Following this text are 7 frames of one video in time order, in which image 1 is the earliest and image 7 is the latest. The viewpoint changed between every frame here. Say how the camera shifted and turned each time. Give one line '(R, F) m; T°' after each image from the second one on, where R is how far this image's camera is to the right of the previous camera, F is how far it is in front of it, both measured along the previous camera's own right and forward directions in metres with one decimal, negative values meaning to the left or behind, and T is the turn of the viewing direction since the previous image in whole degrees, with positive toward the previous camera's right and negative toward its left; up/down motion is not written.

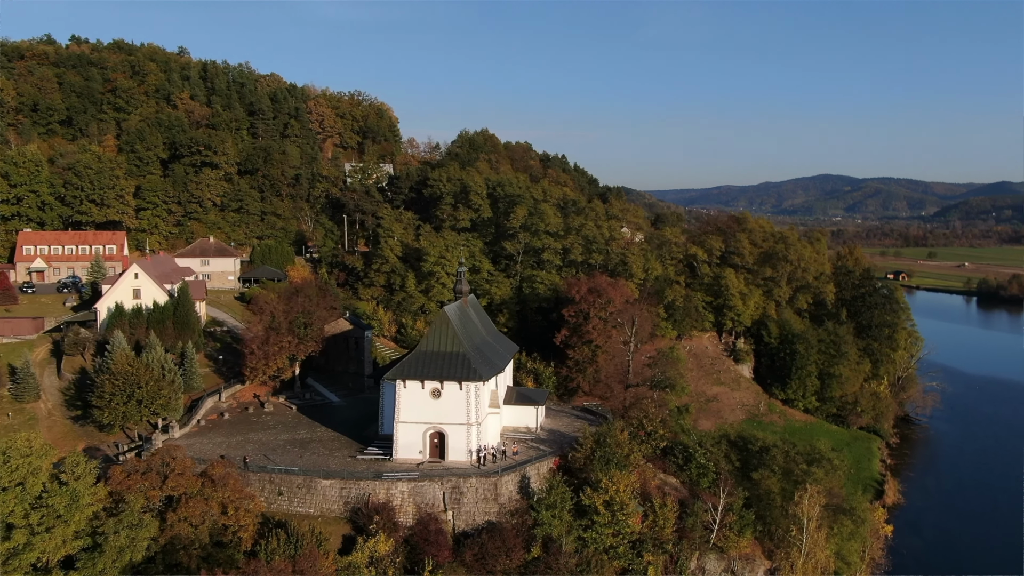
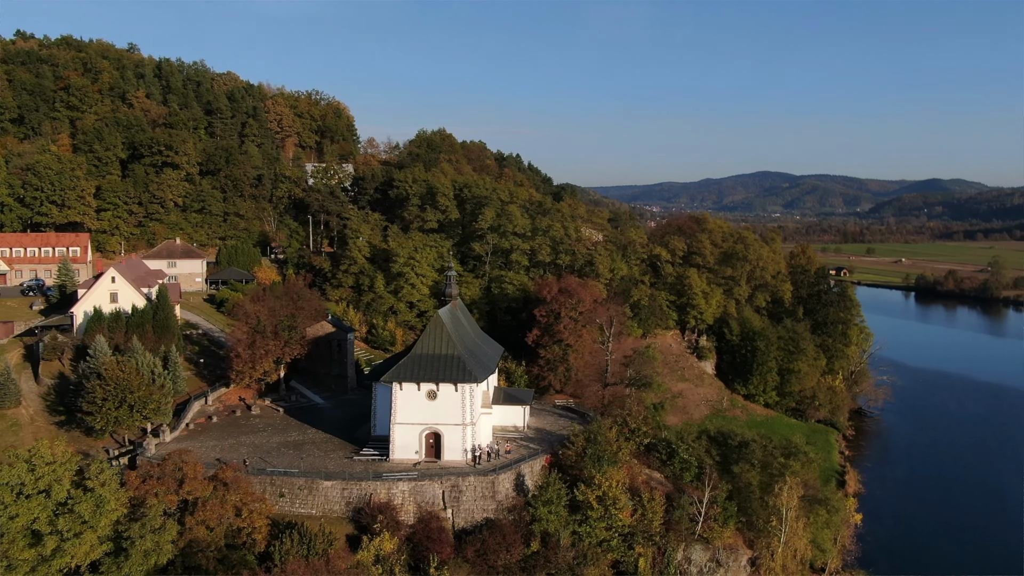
(-1.0, -0.4) m; +3°
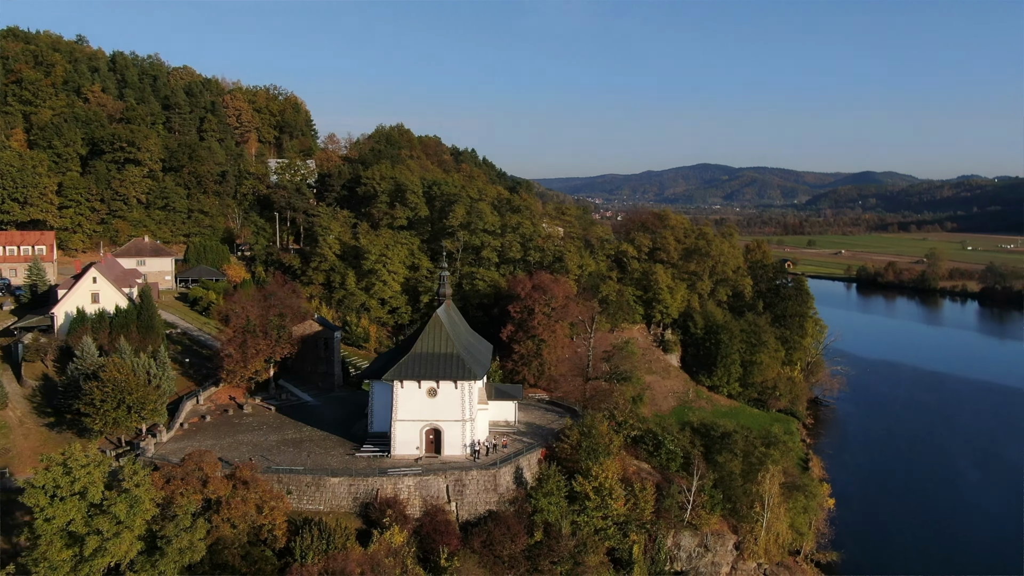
(-1.1, -0.5) m; +3°
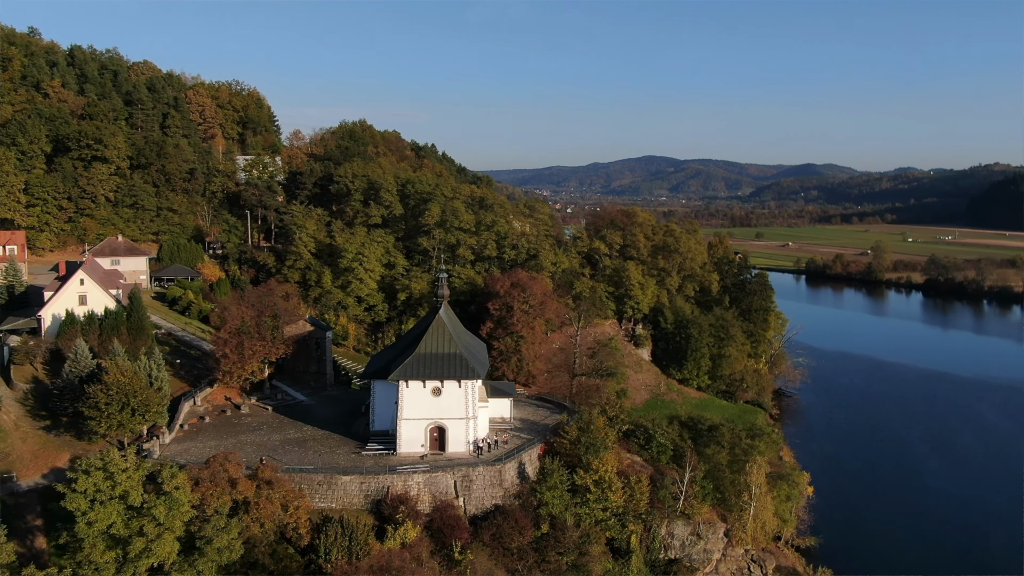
(-1.1, -0.5) m; +3°
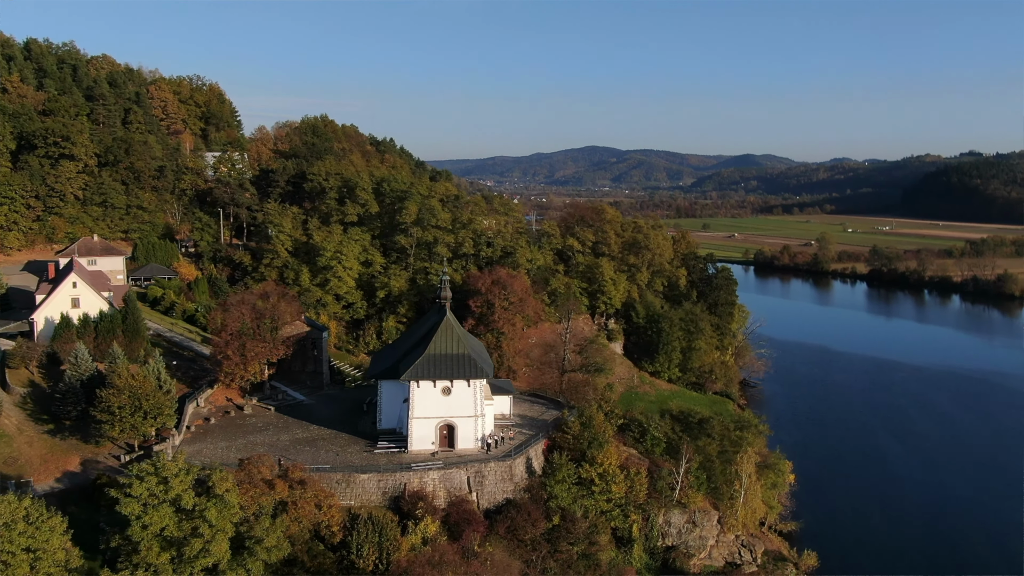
(-1.3, -0.6) m; +3°
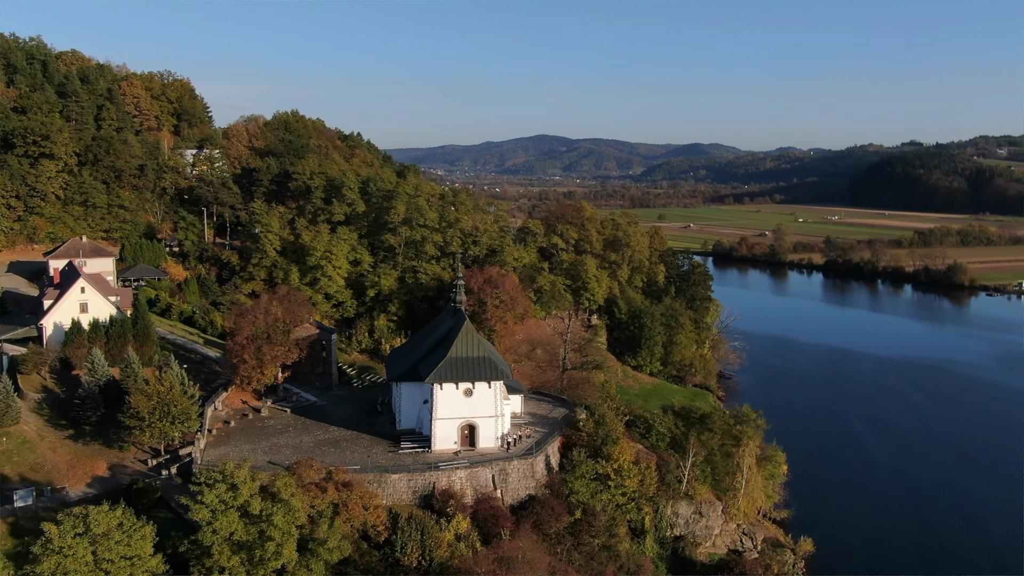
(-1.4, -0.6) m; +2°
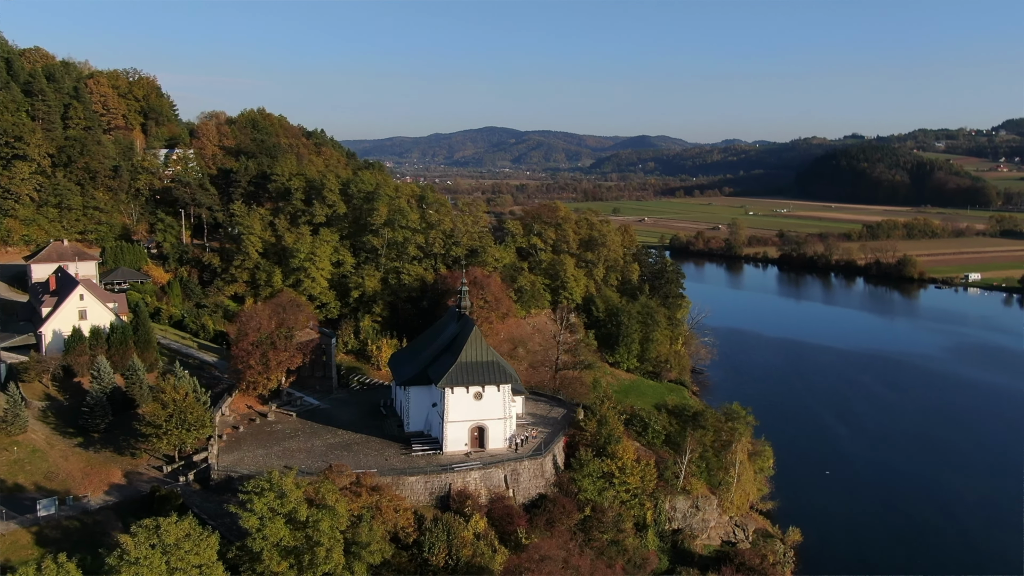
(-1.2, -0.6) m; +3°
